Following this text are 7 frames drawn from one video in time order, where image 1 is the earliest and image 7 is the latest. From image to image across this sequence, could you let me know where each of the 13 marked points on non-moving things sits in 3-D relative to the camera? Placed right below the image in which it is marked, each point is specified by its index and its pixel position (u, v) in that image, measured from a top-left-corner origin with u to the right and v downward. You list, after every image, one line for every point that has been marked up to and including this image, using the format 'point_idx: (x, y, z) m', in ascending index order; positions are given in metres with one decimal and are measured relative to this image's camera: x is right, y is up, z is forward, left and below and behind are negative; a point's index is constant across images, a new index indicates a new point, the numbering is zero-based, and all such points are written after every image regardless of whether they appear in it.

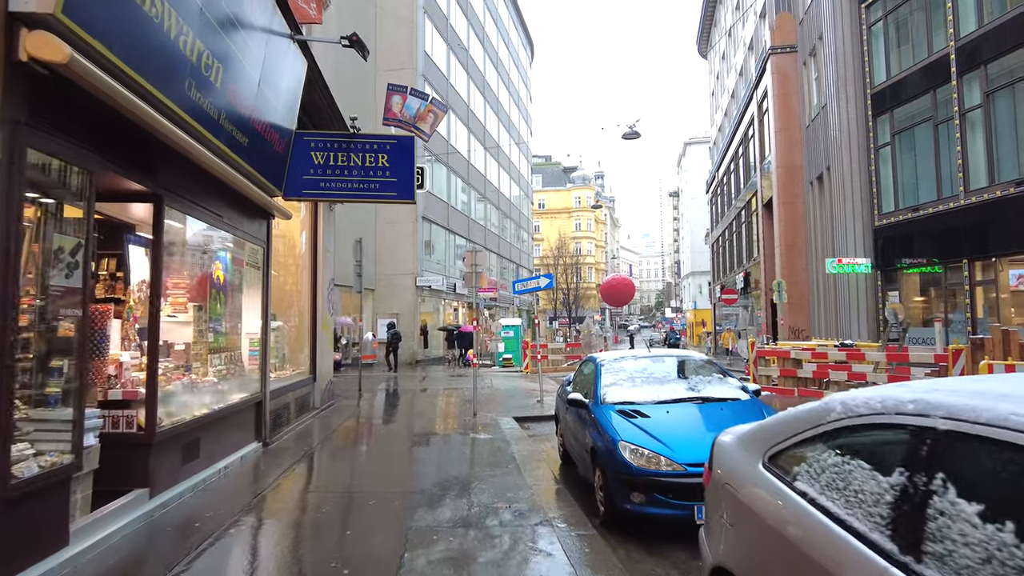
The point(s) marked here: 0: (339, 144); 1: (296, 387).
0: (-2.0, +1.7, +7.6) m
1: (-3.1, -1.4, +9.5) m
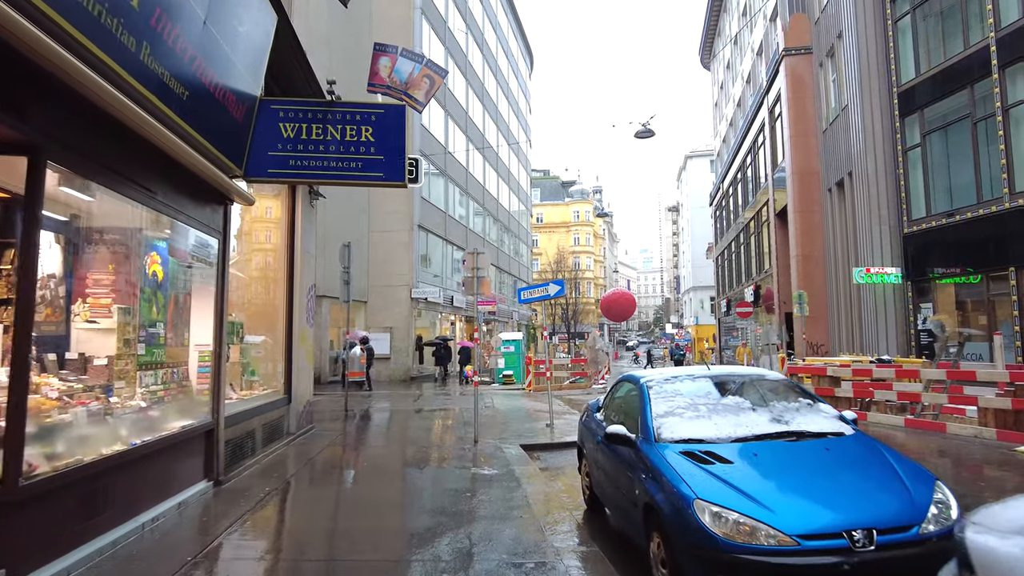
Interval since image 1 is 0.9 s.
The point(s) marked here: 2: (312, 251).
0: (-1.9, +1.7, +6.3) m
1: (-3.0, -1.5, +8.1) m
2: (-3.1, +0.6, +10.0) m
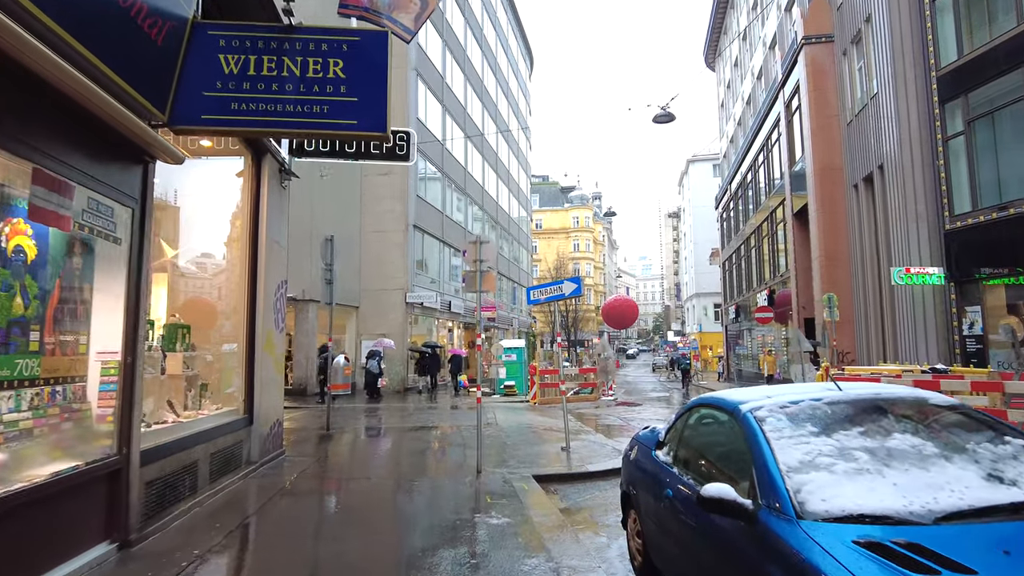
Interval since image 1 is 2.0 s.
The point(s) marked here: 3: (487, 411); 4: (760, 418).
0: (-1.8, +1.8, +4.7) m
1: (-2.9, -1.4, +6.4) m
2: (-3.0, +0.6, +8.4) m
3: (-0.6, -2.9, +15.6) m
4: (+1.1, -0.6, +2.9) m
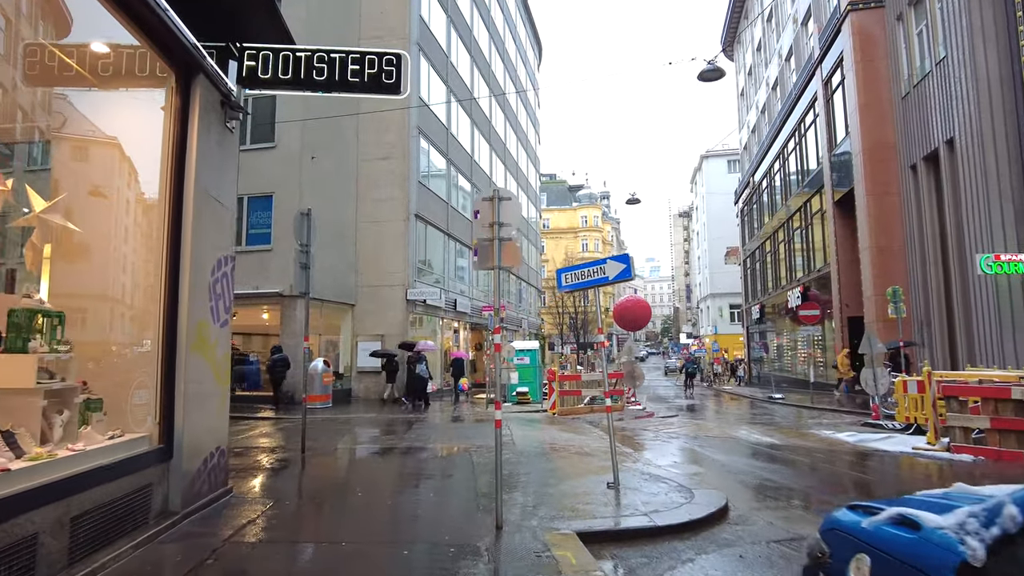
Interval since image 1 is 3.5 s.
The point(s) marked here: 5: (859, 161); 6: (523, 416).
0: (-1.5, +2.0, +2.4) m
1: (-2.6, -1.2, +4.2) m
2: (-2.7, +0.8, +6.2) m
3: (-0.3, -2.8, +13.3) m
4: (+1.3, -0.3, +0.6) m
5: (+10.4, +3.8, +19.6) m
6: (+0.3, -2.9, +15.0) m
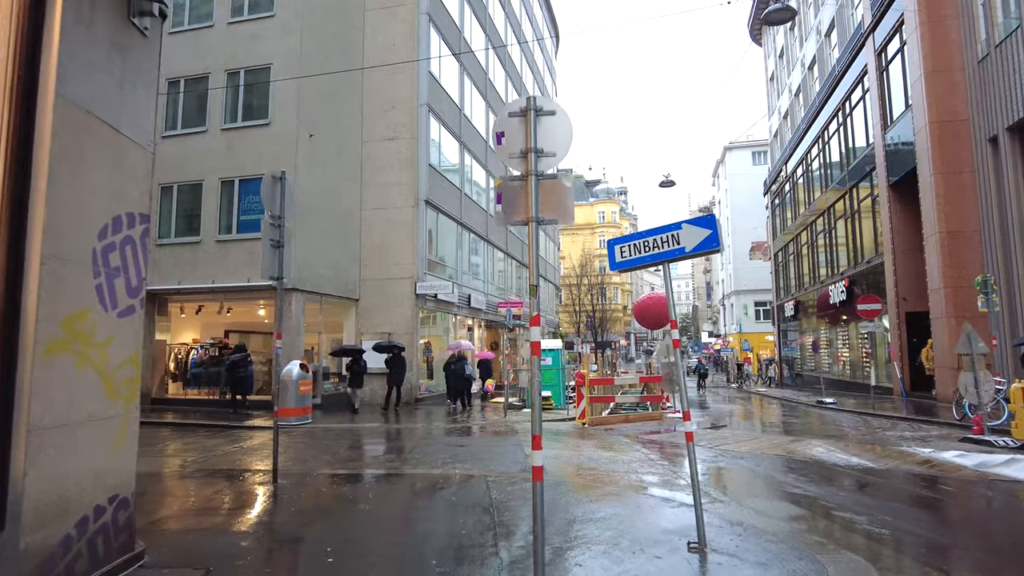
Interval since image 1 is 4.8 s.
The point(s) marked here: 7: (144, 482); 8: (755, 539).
0: (-1.4, +2.2, +0.4) m
1: (-2.4, -1.1, +2.2) m
2: (-2.4, +1.0, +4.2) m
3: (+0.2, -2.6, +11.3) m
4: (+1.5, -0.2, -1.5) m
5: (+11.0, +4.1, +17.3) m
6: (+0.7, -2.7, +13.0) m
7: (-4.8, -2.5, +8.6) m
8: (+1.8, -1.8, +4.9) m
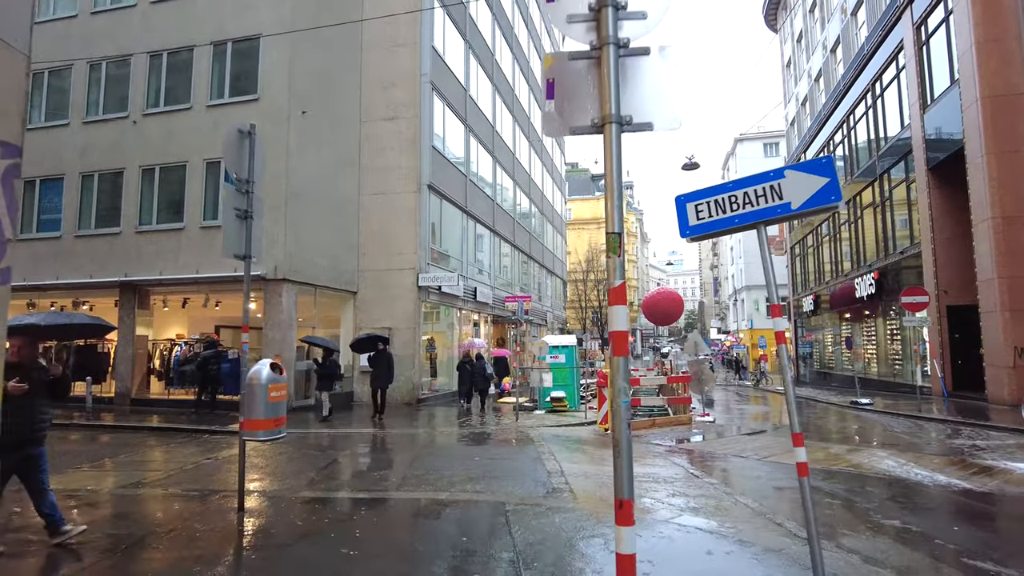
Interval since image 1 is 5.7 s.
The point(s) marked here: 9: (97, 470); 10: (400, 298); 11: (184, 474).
0: (-1.2, +2.3, -1.0) m
1: (-2.2, -0.9, +0.7) m
2: (-2.2, +1.1, +2.7) m
3: (+0.4, -2.4, +9.9) m
4: (+1.6, 0.0, -2.9) m
5: (+11.2, +4.3, +15.8) m
6: (+0.9, -2.5, +11.5) m
7: (-4.6, -2.4, +7.2) m
8: (+2.0, -1.7, +3.5) m
9: (-6.1, -2.7, +9.7) m
10: (-3.1, -0.3, +18.0) m
11: (-4.5, -2.5, +9.0) m
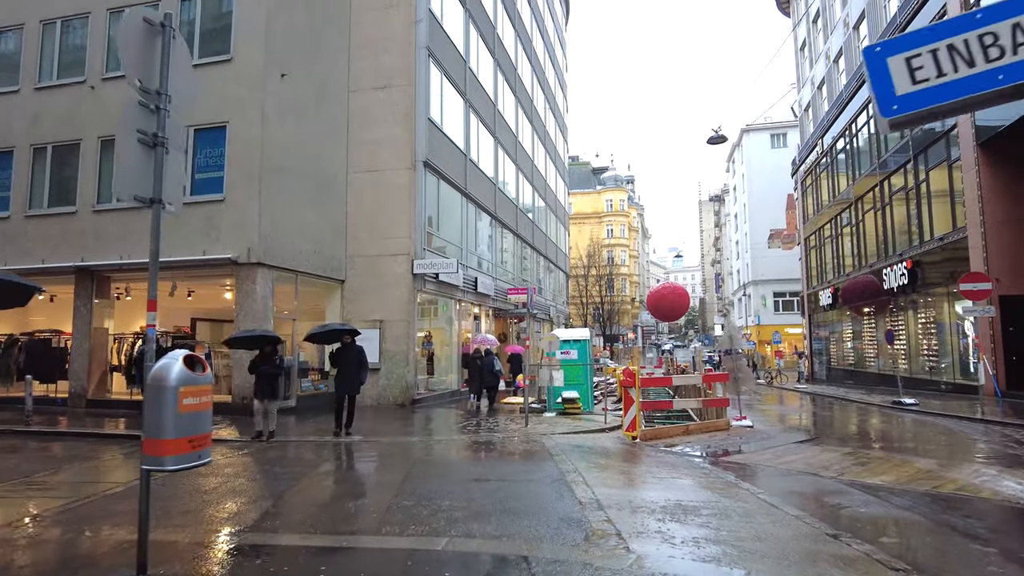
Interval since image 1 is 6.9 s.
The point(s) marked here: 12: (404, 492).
0: (-1.0, +2.5, -2.9) m
1: (-2.1, -0.7, -1.1) m
2: (-2.1, +1.4, +0.9) m
3: (+0.6, -2.1, +8.0) m
4: (+1.8, +0.2, -4.7) m
5: (+11.4, +4.6, +14.0) m
6: (+1.1, -2.3, +9.7) m
7: (-4.4, -2.1, +5.3) m
8: (+2.2, -1.4, +1.6) m
9: (-6.0, -2.4, +7.9) m
10: (-3.0, 0.0, +16.2) m
11: (-4.3, -2.3, +7.2) m
12: (-1.0, -1.9, +6.0) m
